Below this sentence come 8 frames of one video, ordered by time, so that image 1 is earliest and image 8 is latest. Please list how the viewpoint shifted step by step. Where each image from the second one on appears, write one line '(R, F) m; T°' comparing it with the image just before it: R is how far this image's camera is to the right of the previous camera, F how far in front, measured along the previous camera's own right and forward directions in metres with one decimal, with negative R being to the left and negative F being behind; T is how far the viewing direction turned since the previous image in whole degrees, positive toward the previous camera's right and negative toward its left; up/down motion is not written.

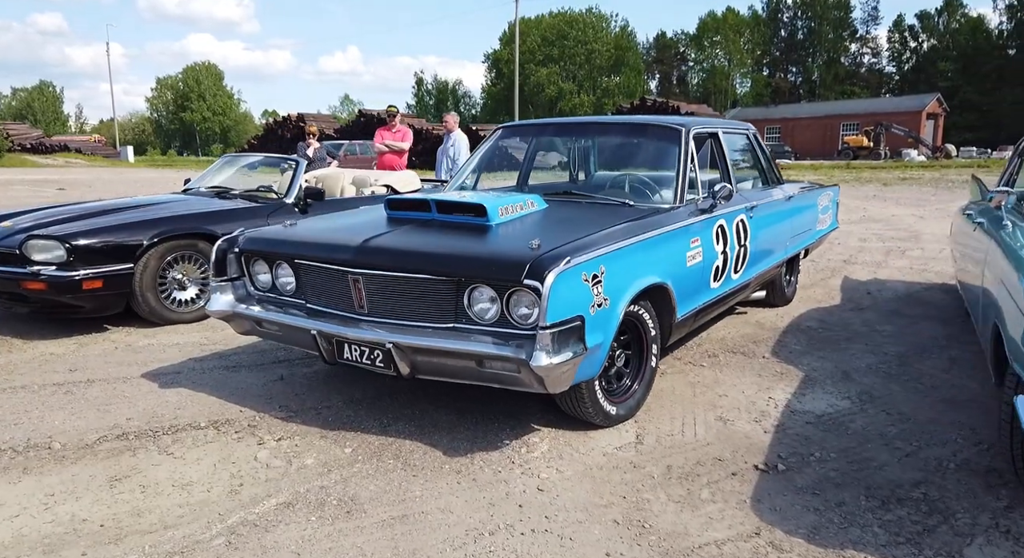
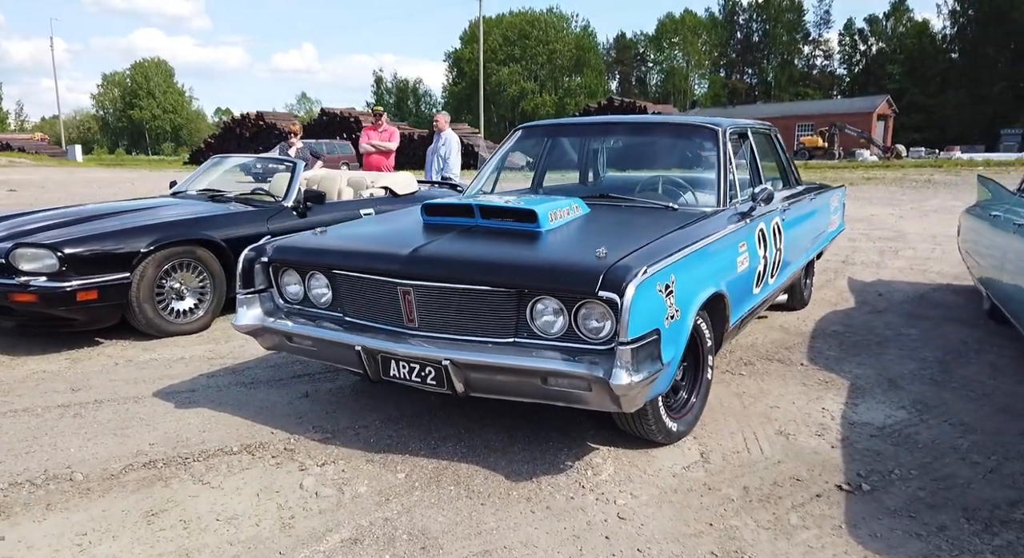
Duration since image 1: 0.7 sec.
(-0.3, +0.2) m; +2°
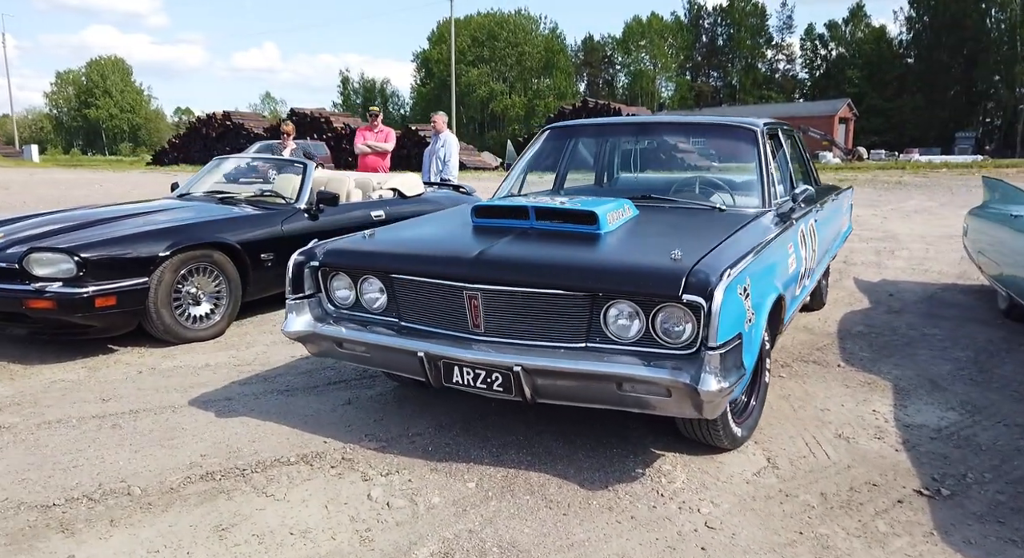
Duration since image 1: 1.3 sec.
(-0.3, +0.1) m; +2°
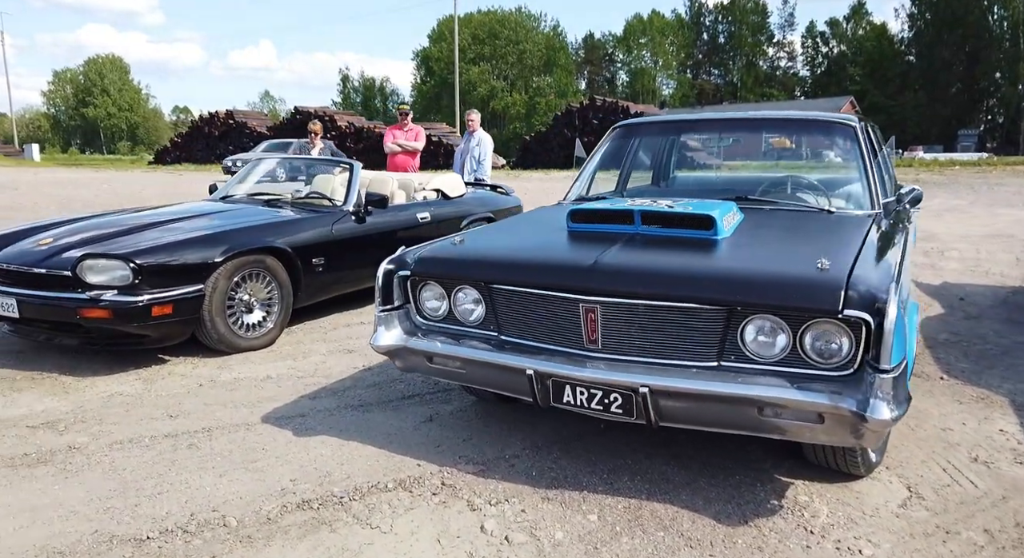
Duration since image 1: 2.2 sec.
(-0.4, +0.2) m; -1°
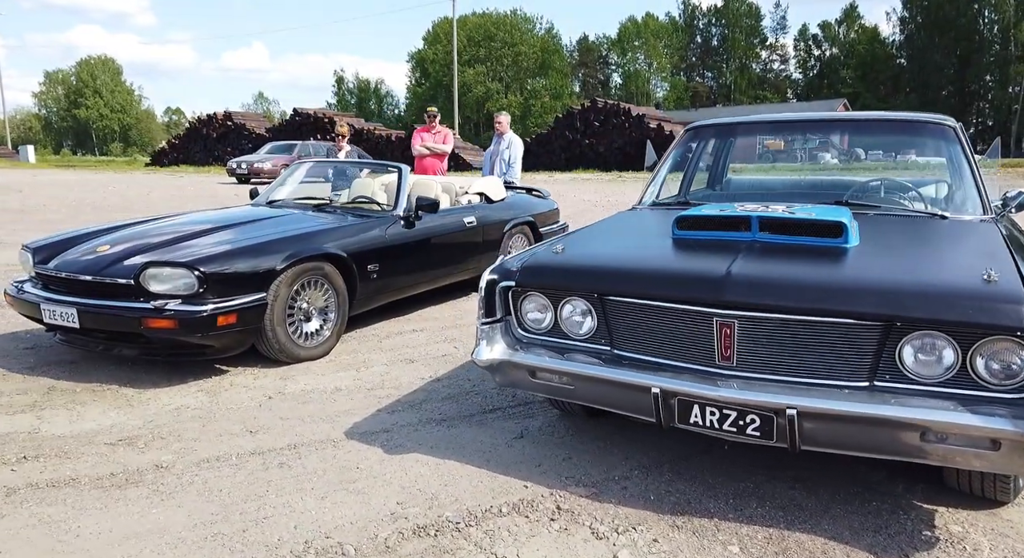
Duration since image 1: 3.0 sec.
(-0.4, +0.1) m; -1°
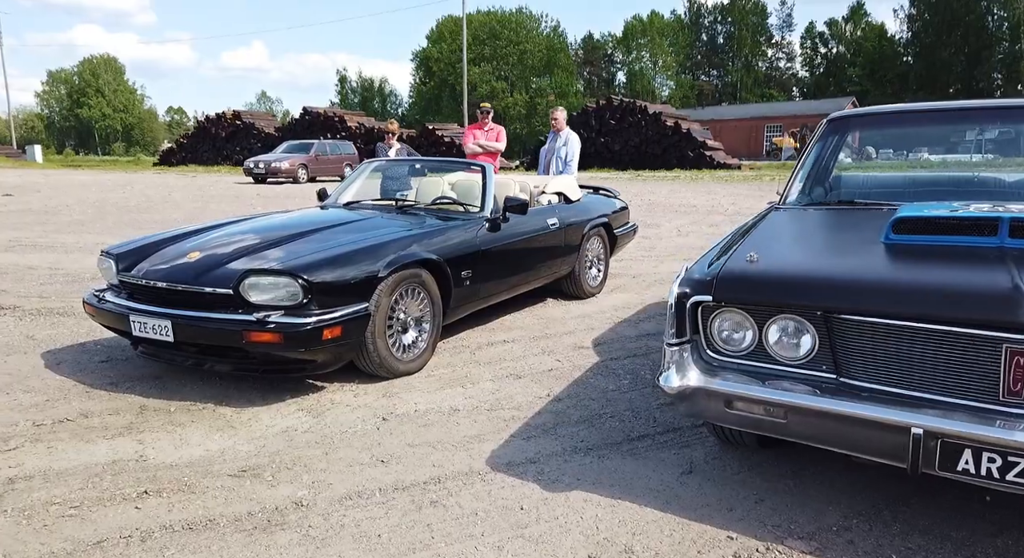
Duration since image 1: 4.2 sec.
(-0.6, +0.3) m; -2°
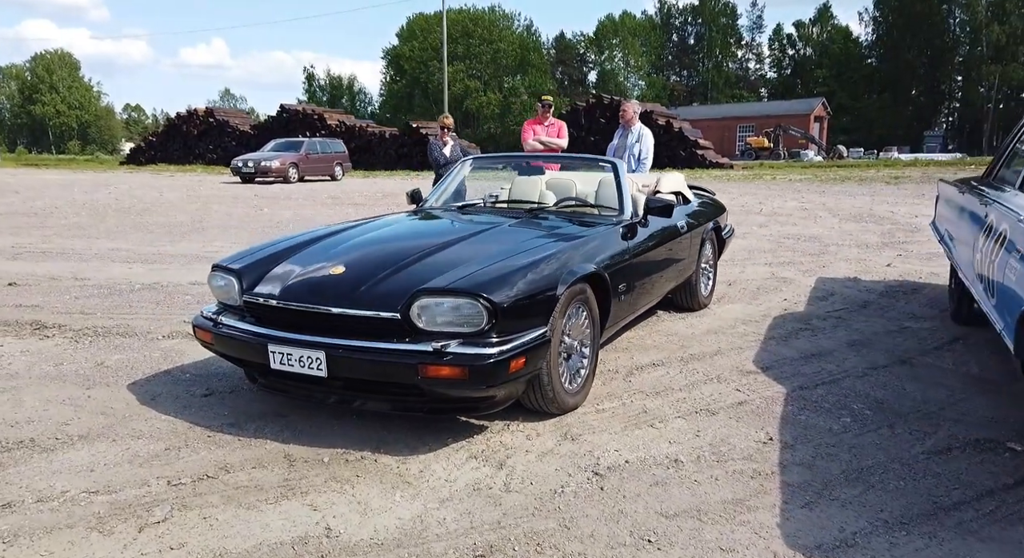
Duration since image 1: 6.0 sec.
(-1.0, +0.6) m; 0°
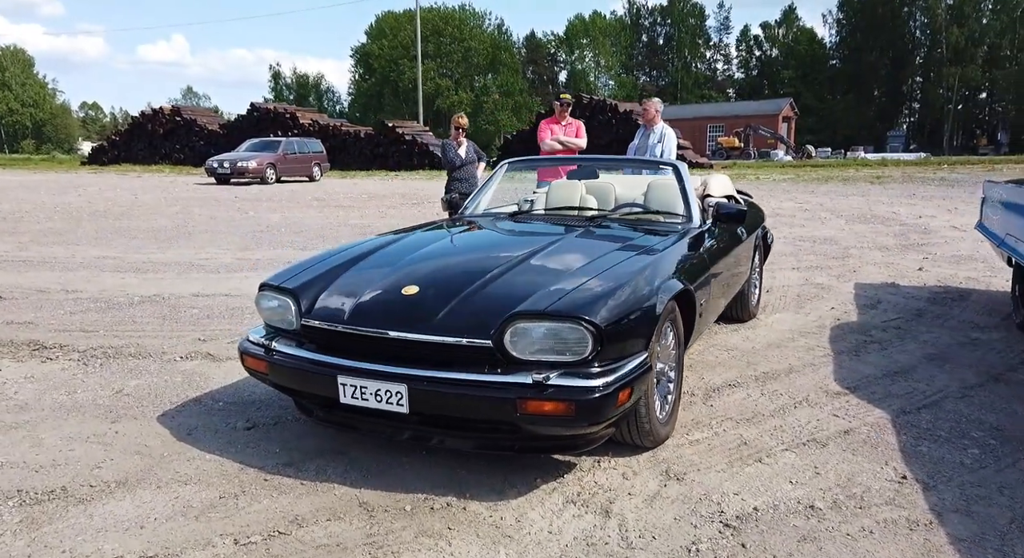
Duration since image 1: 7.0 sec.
(-0.5, +0.4) m; +1°
